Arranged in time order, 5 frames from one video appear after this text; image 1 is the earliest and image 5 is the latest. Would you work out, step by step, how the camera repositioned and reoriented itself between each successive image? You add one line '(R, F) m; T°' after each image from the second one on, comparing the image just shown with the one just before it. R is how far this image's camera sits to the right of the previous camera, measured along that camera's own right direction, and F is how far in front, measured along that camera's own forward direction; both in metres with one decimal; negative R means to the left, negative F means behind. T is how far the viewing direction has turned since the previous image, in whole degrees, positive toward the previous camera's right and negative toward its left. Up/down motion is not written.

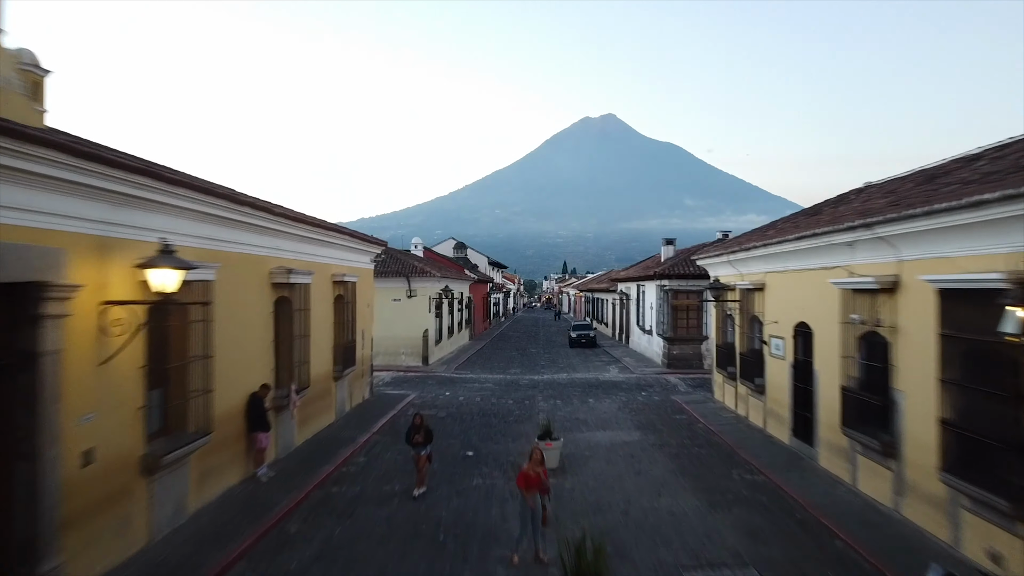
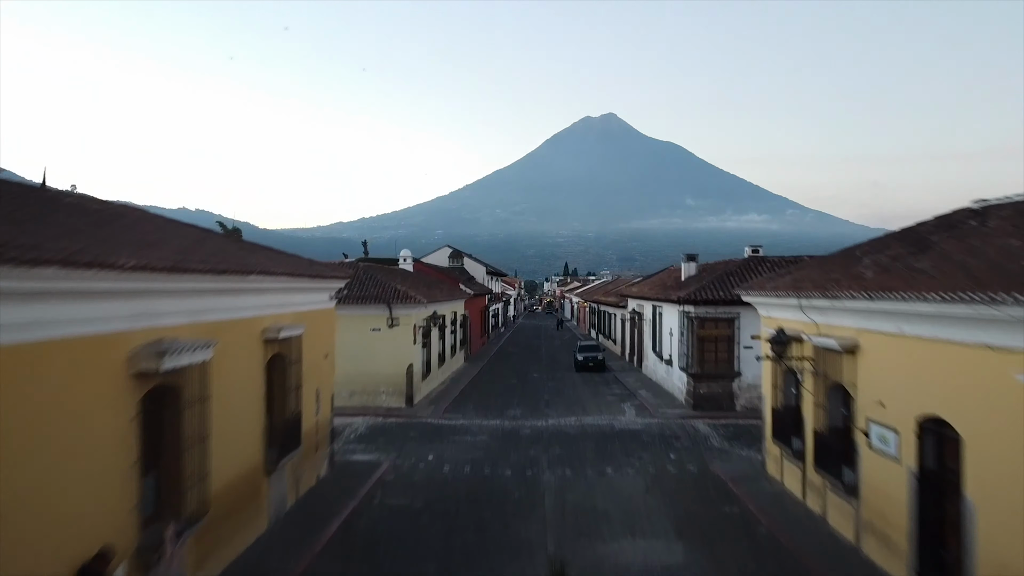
(0.0, +1.7) m; 0°
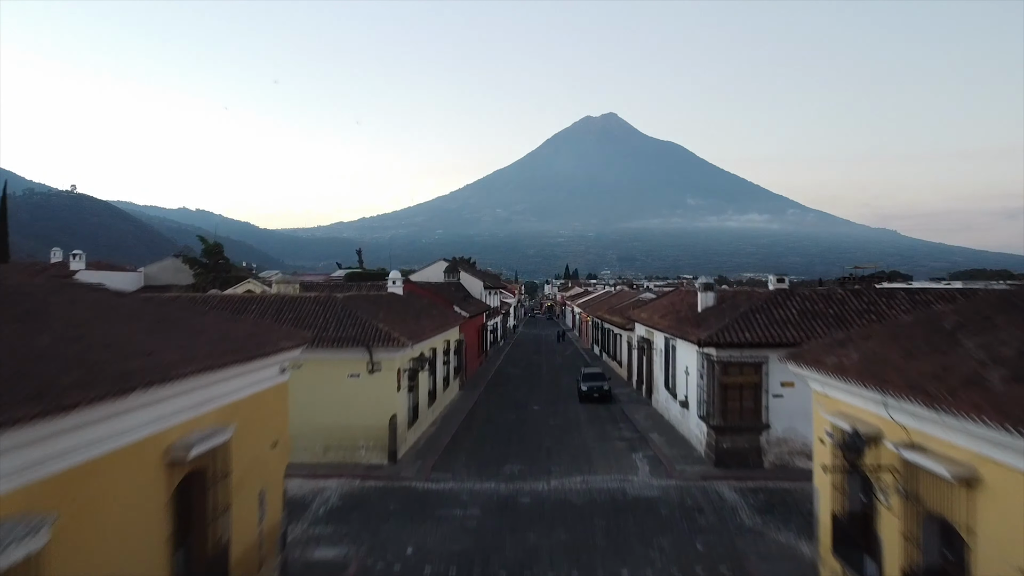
(0.0, +1.2) m; 0°
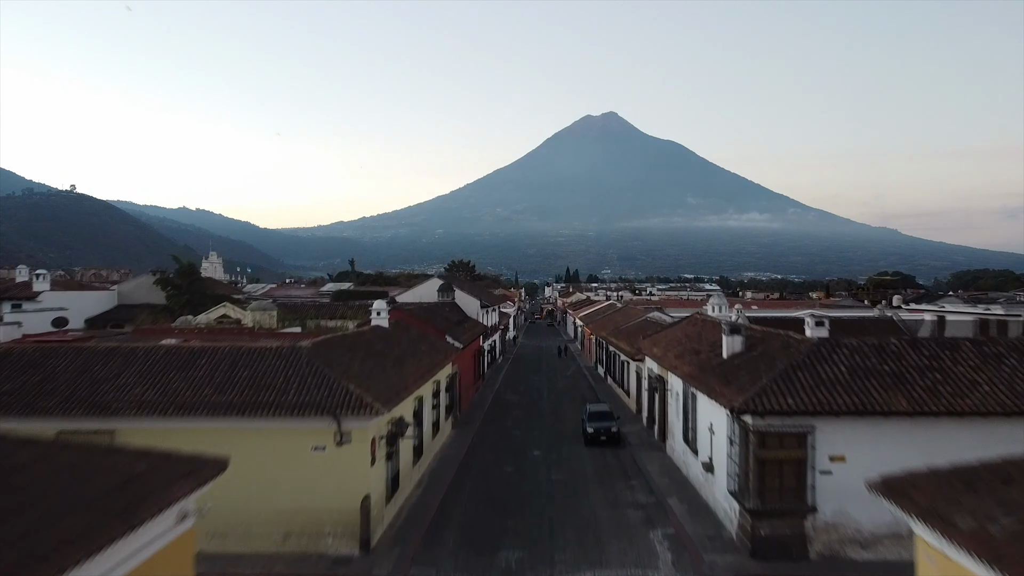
(0.0, +1.4) m; 0°
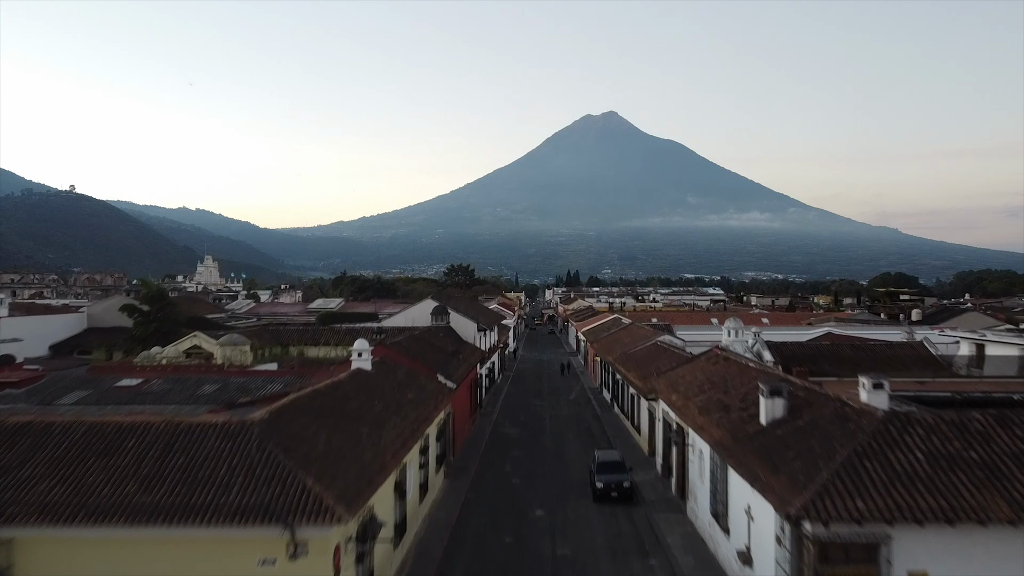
(0.0, +1.5) m; 0°
